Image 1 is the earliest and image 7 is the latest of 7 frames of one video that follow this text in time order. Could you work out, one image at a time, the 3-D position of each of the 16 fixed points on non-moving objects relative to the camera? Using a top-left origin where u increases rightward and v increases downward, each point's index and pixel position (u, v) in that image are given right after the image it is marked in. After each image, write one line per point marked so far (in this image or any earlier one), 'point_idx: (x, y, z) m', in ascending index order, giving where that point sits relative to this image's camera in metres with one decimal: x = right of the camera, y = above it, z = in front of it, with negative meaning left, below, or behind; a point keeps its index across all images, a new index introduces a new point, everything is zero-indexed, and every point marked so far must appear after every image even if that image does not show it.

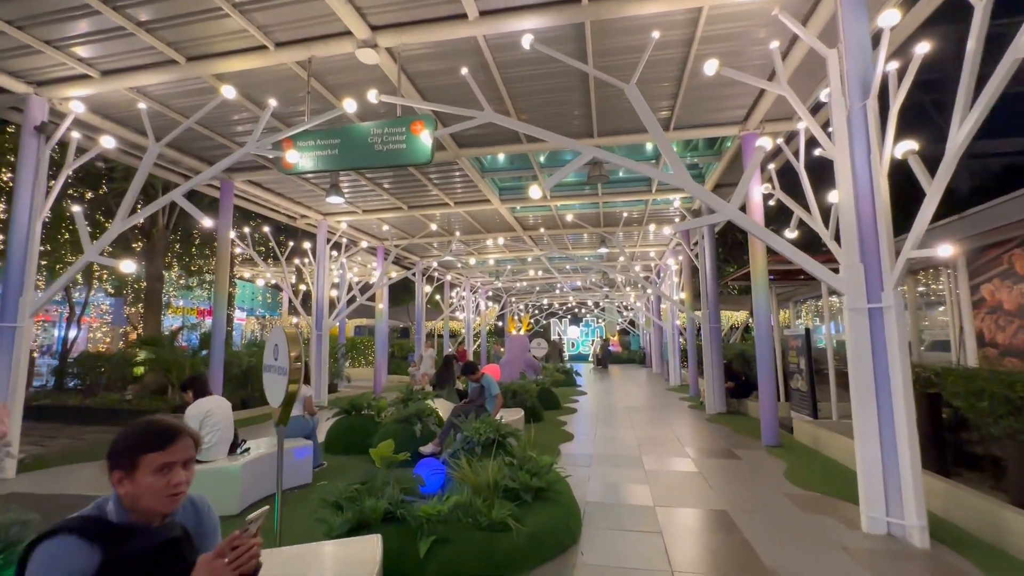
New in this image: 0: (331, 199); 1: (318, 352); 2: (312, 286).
0: (-3.9, +1.9, +10.0) m
1: (-5.8, -1.9, +14.0) m
2: (-6.3, +0.1, +14.5) m
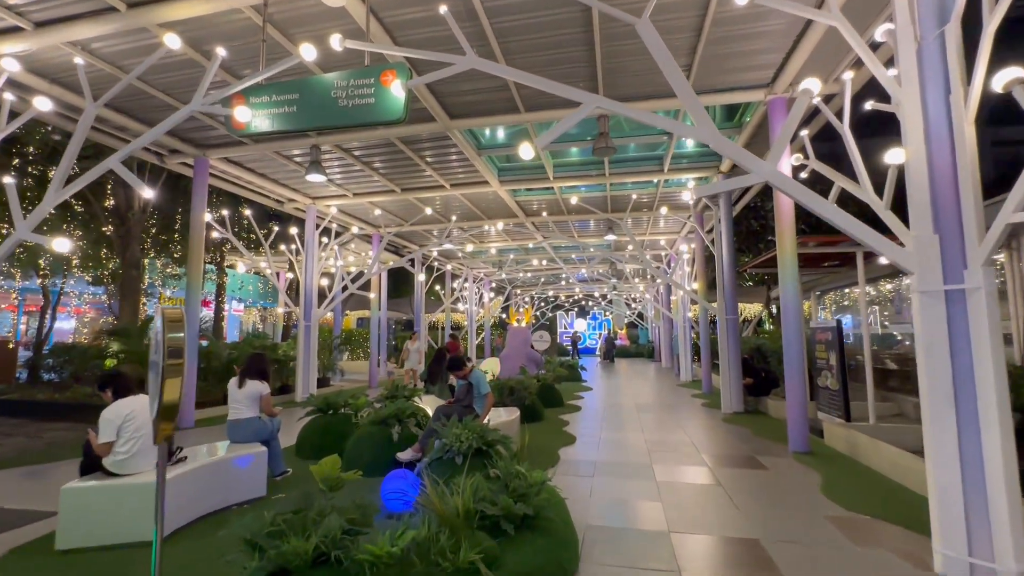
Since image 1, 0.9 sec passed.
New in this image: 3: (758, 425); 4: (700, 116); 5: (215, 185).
0: (-3.9, +2.2, +9.2) m
1: (-5.8, -1.6, +13.2) m
2: (-6.3, +0.4, +13.7) m
3: (+4.8, -2.7, +9.0) m
4: (+1.7, +1.5, +4.2) m
5: (-7.5, +2.6, +11.8) m
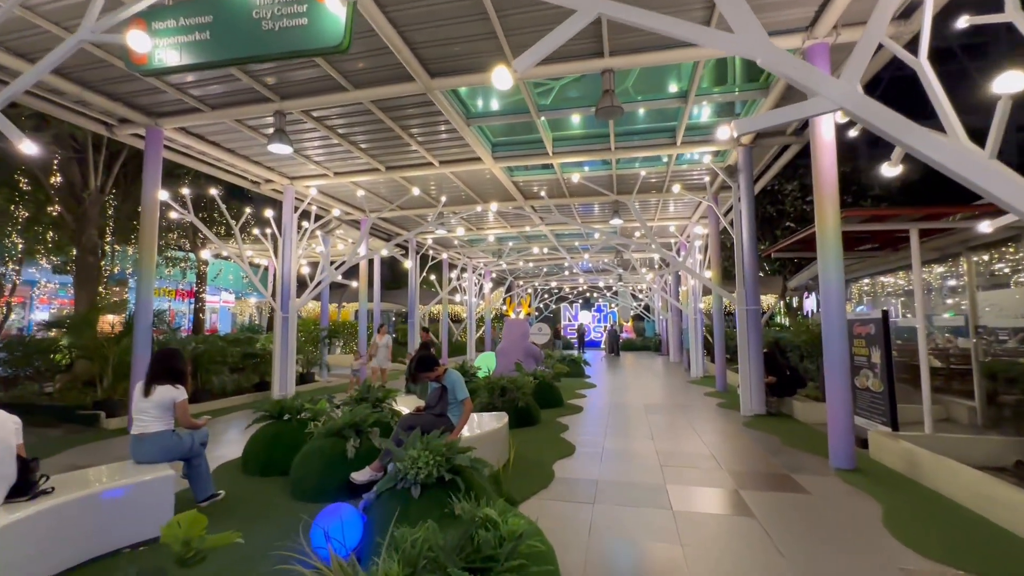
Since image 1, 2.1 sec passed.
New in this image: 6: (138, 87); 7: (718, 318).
0: (-4.1, +2.4, +8.0) m
1: (-5.9, -1.3, +12.1) m
2: (-6.4, +0.7, +12.6) m
3: (+4.6, -2.4, +7.8) m
4: (+1.5, +1.7, +3.0) m
5: (-7.6, +2.9, +10.7) m
6: (-6.3, +3.4, +7.9) m
7: (+5.8, -0.8, +13.2) m
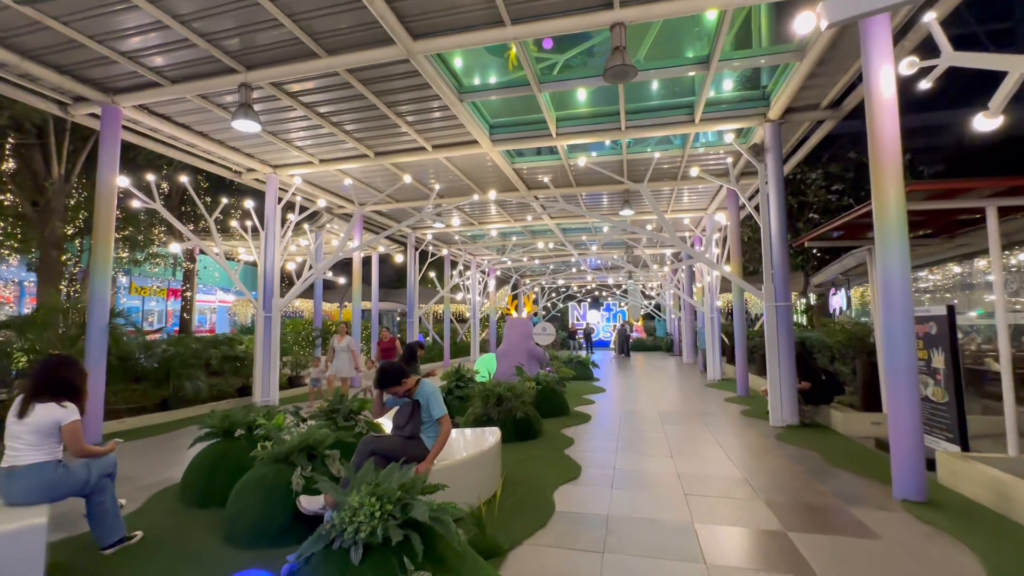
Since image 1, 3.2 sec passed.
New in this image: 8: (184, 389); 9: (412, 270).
0: (-4.1, +2.5, +7.1) m
1: (-5.9, -1.2, +11.2) m
2: (-6.3, +0.8, +11.7) m
3: (+4.6, -2.3, +6.7) m
4: (+1.3, +1.8, +1.9) m
5: (-7.6, +3.0, +9.8) m
6: (-6.4, +3.5, +7.0) m
7: (+5.8, -0.7, +12.1) m
8: (-7.0, -2.1, +10.0) m
9: (-3.9, +0.7, +18.5) m
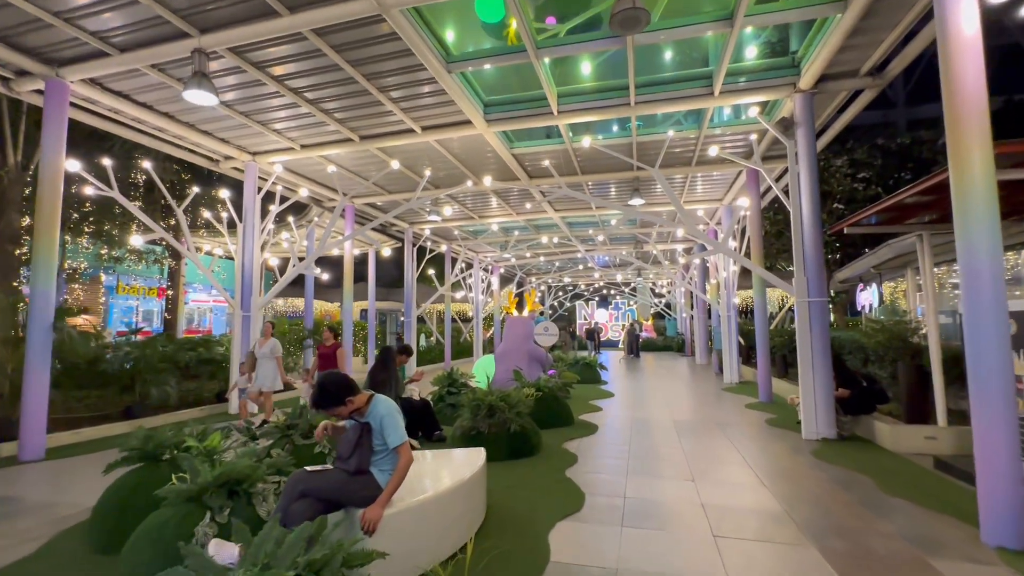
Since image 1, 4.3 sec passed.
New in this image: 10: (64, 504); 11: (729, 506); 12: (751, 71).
0: (-4.2, +2.6, +6.2) m
1: (-5.9, -1.1, +10.3) m
2: (-6.4, +0.8, +10.8) m
3: (+4.5, -2.2, +5.7) m
4: (+1.1, +1.9, +1.0) m
5: (-7.7, +3.0, +9.0) m
6: (-6.5, +3.5, +6.1) m
7: (+5.8, -0.6, +11.0) m
8: (-7.0, -2.1, +9.1) m
9: (-3.8, +0.8, +17.6) m
10: (-4.7, -2.3, +4.9) m
11: (+2.2, -2.2, +4.7) m
12: (+4.0, +3.7, +7.9) m
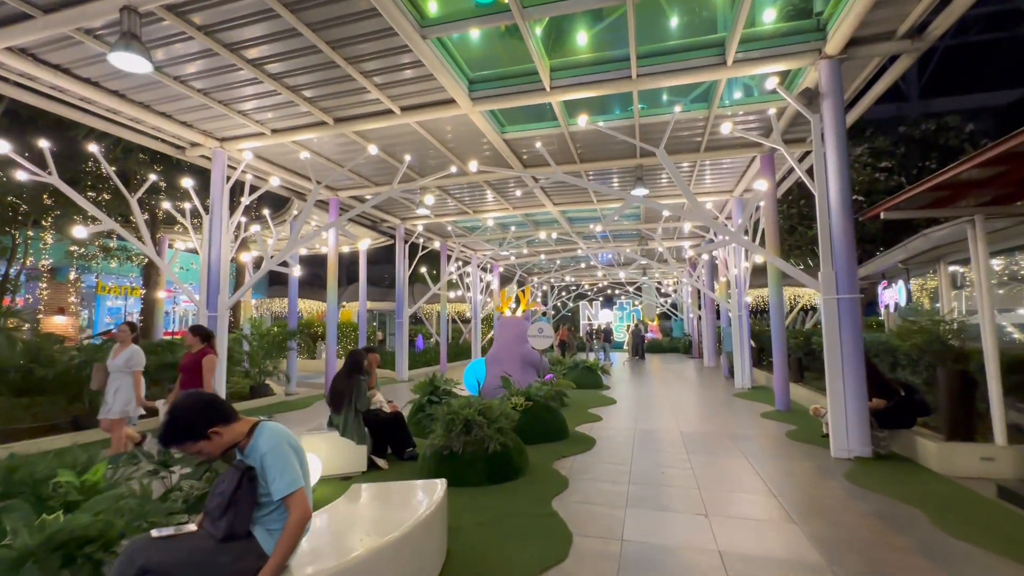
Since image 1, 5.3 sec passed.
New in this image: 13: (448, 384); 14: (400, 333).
0: (-4.5, +2.6, +5.3) m
1: (-6.1, -1.1, +9.5) m
2: (-6.5, +0.9, +9.9) m
3: (+4.2, -2.2, +4.7) m
4: (+0.8, +2.0, 0.0) m
5: (-7.9, +3.1, +8.1) m
6: (-6.7, +3.6, +5.3) m
7: (+5.7, -0.5, +10.0) m
8: (-7.2, -2.0, +8.3) m
9: (-3.9, +0.8, +16.7) m
10: (-5.0, -2.2, +4.1) m
11: (+1.9, -2.1, +3.7) m
12: (+3.8, +3.7, +6.9) m
13: (-1.1, -1.6, +8.1) m
14: (-4.0, -1.6, +16.6) m
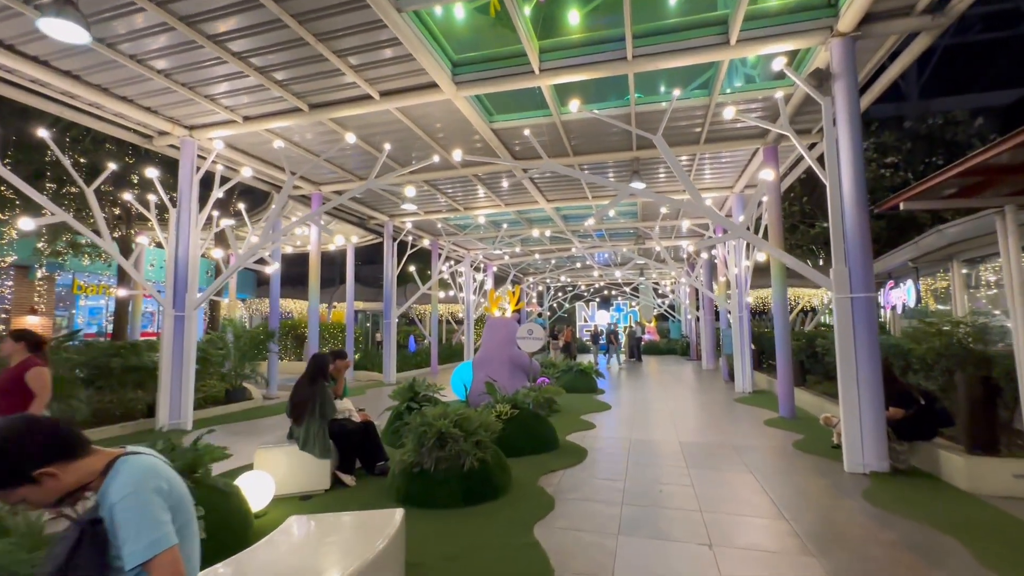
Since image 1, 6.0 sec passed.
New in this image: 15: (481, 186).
0: (-4.7, +2.7, +4.7) m
1: (-6.3, -1.1, +8.9) m
2: (-6.8, +0.9, +9.3) m
3: (+4.0, -2.1, +4.1) m
4: (+0.6, +2.0, -0.6) m
5: (-8.1, +3.1, +7.5) m
6: (-6.9, +3.6, +4.7) m
7: (+5.4, -0.5, +9.4) m
8: (-7.5, -2.0, +7.7) m
9: (-4.2, +0.8, +16.1) m
10: (-5.2, -2.2, +3.5) m
11: (+1.7, -2.1, +3.1) m
12: (+3.6, +3.7, +6.4) m
13: (-1.3, -1.6, +7.5) m
14: (-4.2, -1.6, +16.0) m
15: (-0.8, +2.7, +12.5) m
